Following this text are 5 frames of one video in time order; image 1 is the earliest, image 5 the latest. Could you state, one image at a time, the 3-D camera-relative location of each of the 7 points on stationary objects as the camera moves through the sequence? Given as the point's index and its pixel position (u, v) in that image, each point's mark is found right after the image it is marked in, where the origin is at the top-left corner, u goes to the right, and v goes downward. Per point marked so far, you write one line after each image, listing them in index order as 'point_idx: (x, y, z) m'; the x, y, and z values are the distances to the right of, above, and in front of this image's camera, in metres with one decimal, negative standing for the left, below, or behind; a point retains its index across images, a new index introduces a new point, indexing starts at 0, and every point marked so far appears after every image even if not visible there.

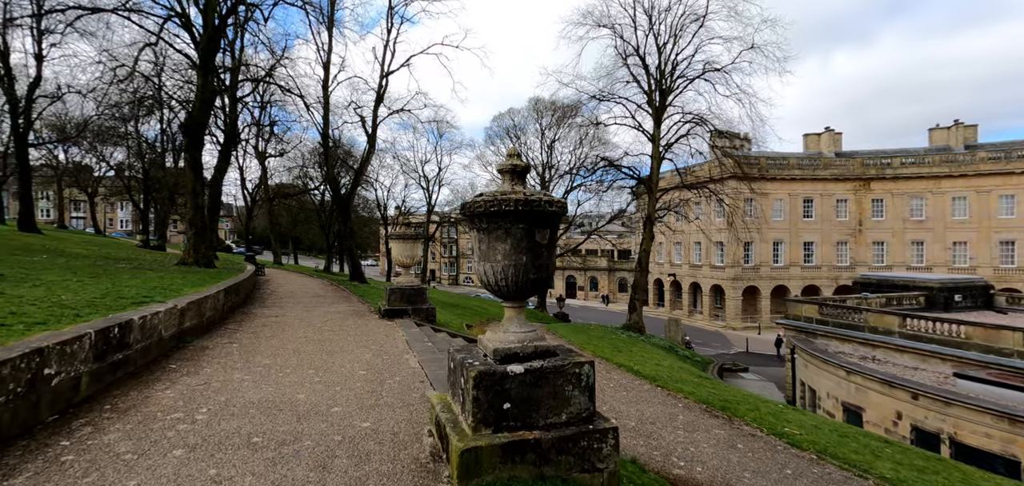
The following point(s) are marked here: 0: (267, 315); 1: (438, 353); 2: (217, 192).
0: (-4.6, -1.4, +8.6) m
1: (-1.0, -1.5, +6.2) m
2: (-12.0, +2.1, +18.3) m
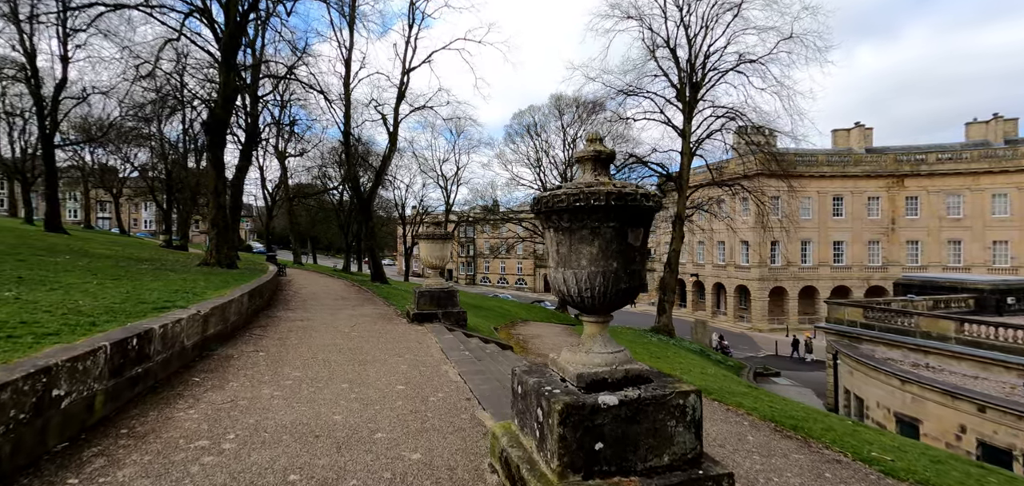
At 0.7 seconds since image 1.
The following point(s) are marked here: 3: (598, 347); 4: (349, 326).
0: (-4.0, -1.4, +8.2) m
1: (-0.4, -1.5, +5.7) m
2: (-11.0, +2.1, +18.2) m
3: (+0.5, -0.6, +2.6) m
4: (-2.8, -1.4, +7.8) m
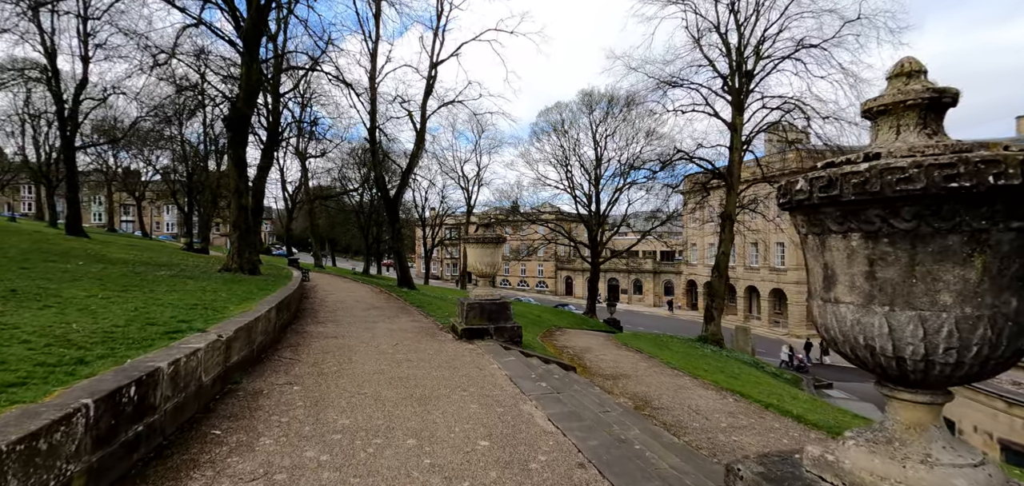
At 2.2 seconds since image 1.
0: (-3.0, -1.5, +7.2) m
1: (+0.5, -1.6, +4.6) m
2: (-9.7, +2.0, +17.3) m
3: (+1.3, -0.6, +1.4) m
4: (-1.8, -1.5, +6.7) m
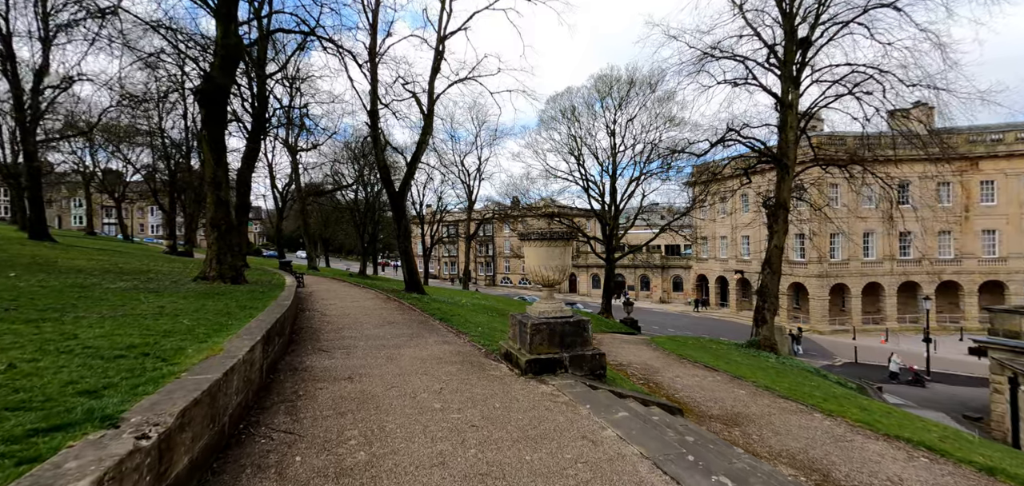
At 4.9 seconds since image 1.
0: (-2.0, -1.5, +5.0) m
1: (+1.6, -1.6, +2.5) m
2: (-8.9, +1.9, +15.1) m
3: (+2.4, -0.6, -0.7) m
4: (-0.8, -1.5, +4.6) m
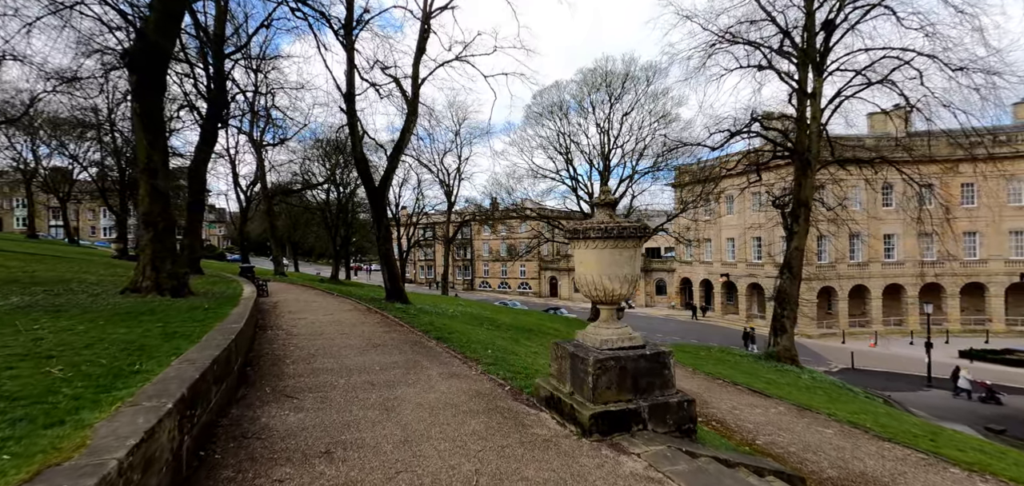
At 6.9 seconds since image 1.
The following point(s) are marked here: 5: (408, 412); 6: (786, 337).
0: (-1.5, -1.5, +3.2) m
1: (+2.2, -1.5, +0.9) m
2: (-9.0, +1.8, +12.9) m
3: (+3.2, -0.6, -2.2) m
4: (-0.3, -1.5, +2.8) m
5: (-1.0, -1.5, +4.1) m
6: (+8.4, -2.9, +13.8) m
